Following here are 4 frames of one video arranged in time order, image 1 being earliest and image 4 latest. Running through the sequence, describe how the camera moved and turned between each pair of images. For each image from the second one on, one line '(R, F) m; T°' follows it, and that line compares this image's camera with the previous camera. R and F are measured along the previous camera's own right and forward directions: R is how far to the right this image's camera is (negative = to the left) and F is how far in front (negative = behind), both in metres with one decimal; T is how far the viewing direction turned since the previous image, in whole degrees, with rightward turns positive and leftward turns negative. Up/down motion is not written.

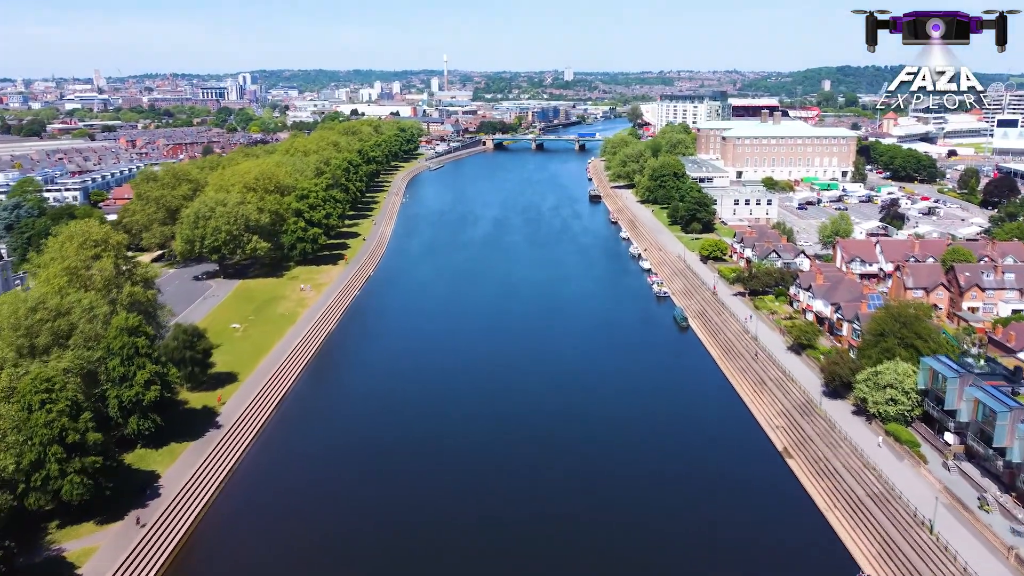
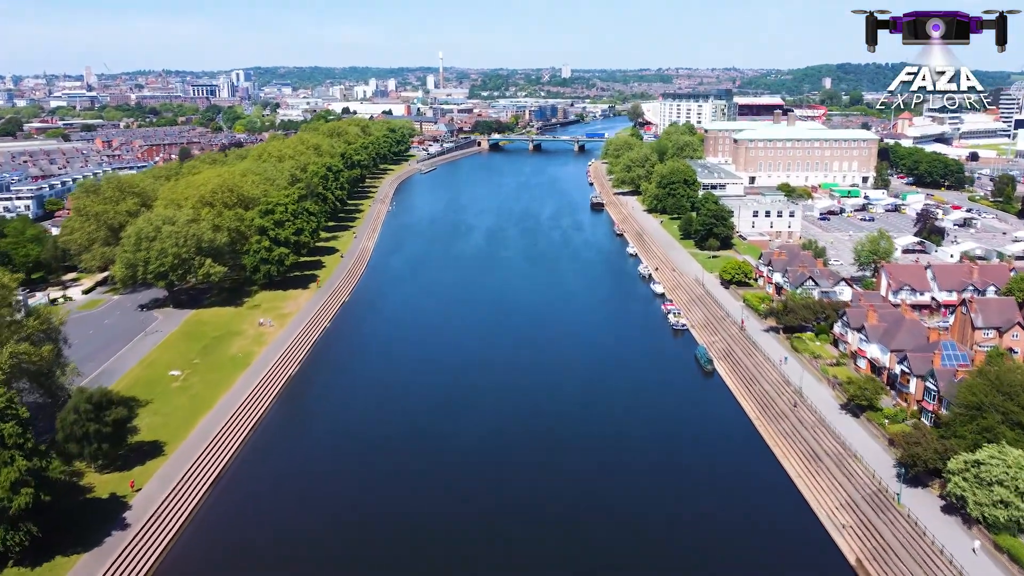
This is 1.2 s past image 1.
(+0.1, +5.1) m; 0°
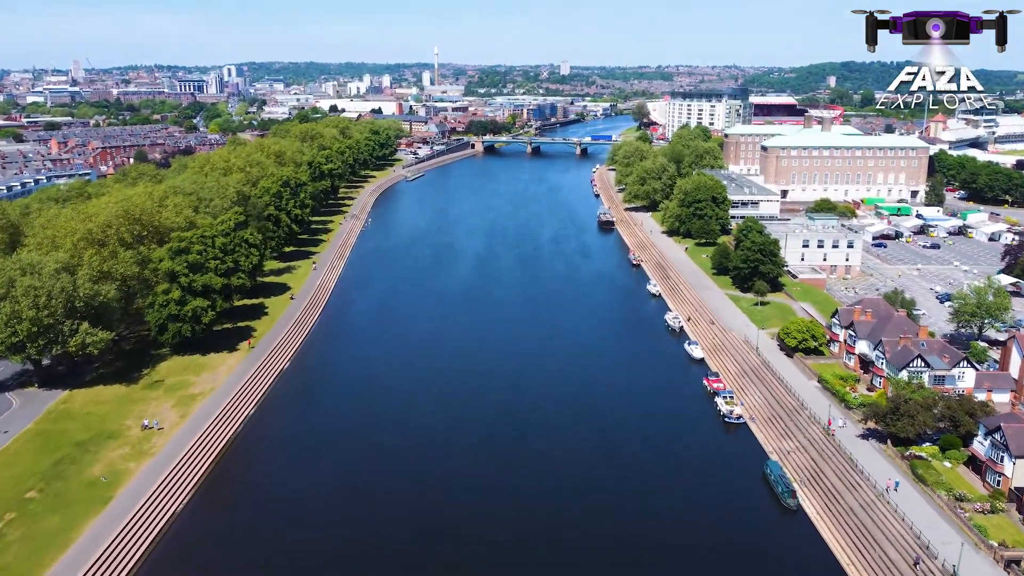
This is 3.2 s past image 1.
(+0.1, +8.9) m; 0°
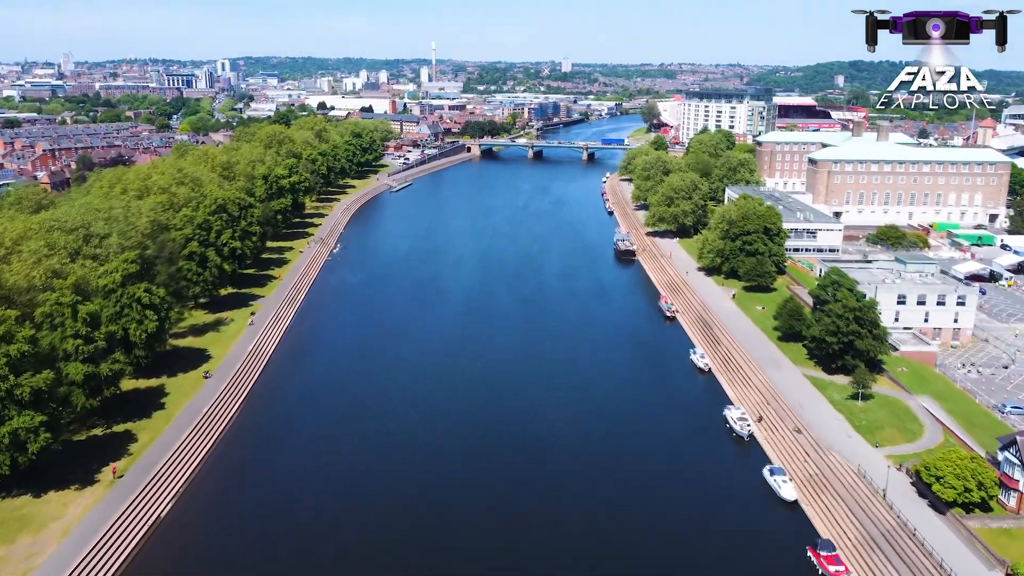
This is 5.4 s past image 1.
(0.0, +9.5) m; 0°
